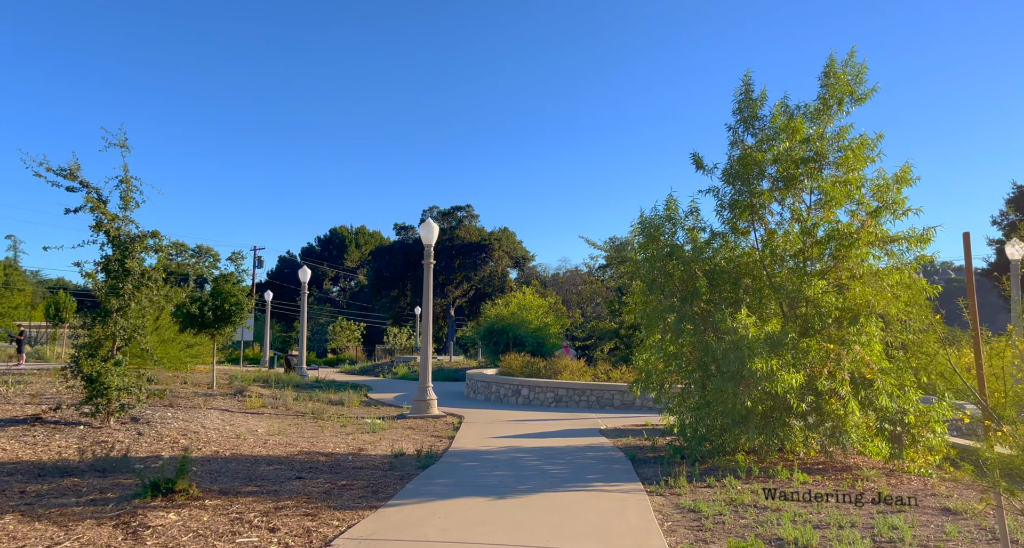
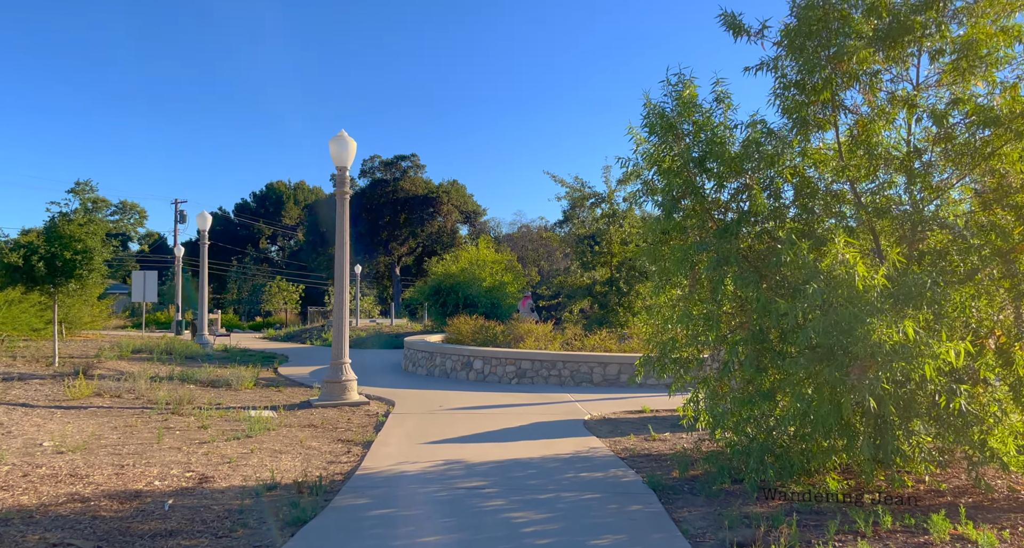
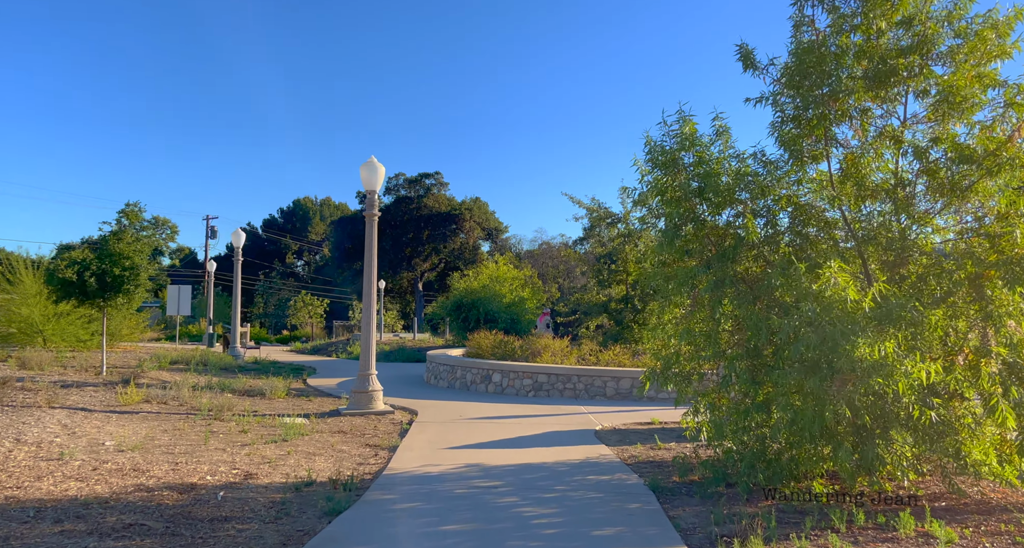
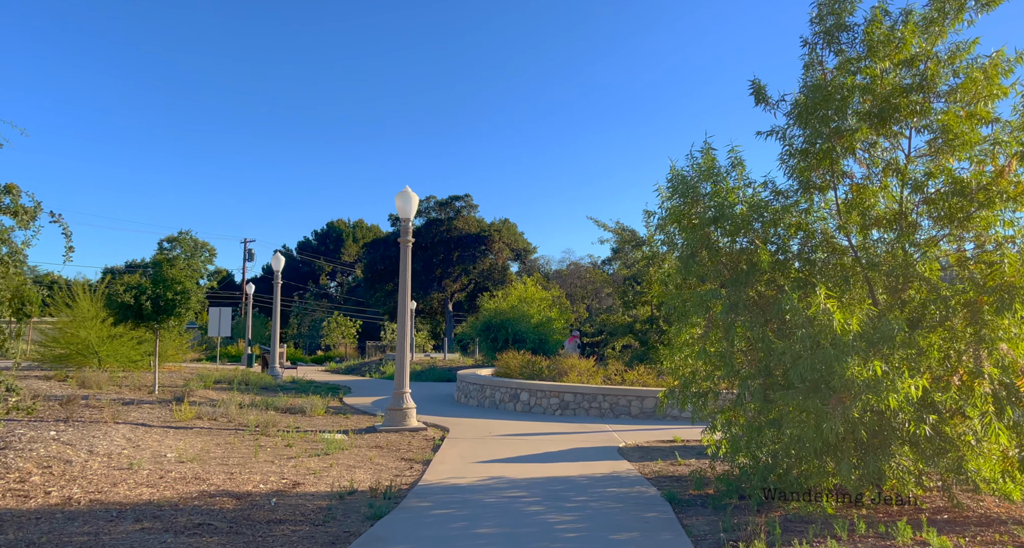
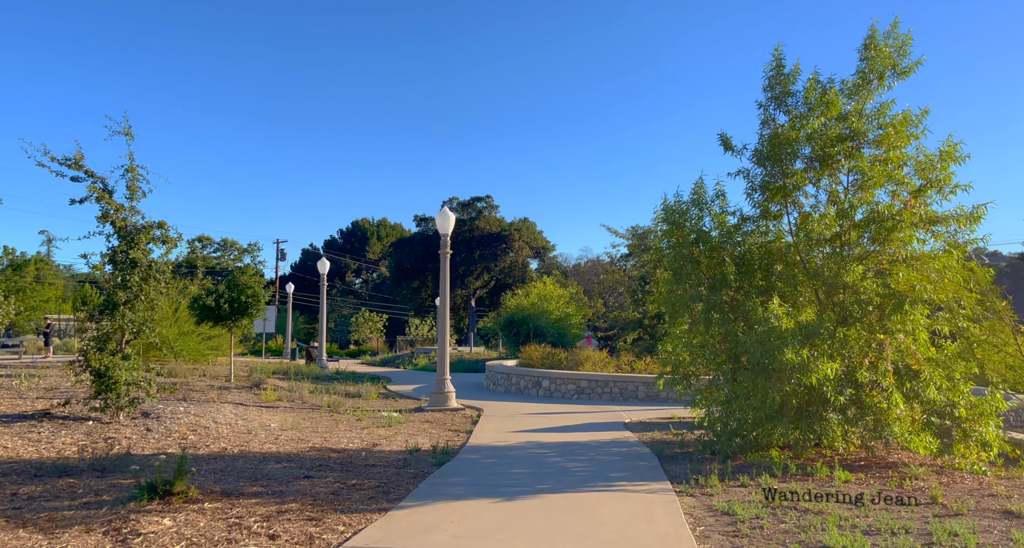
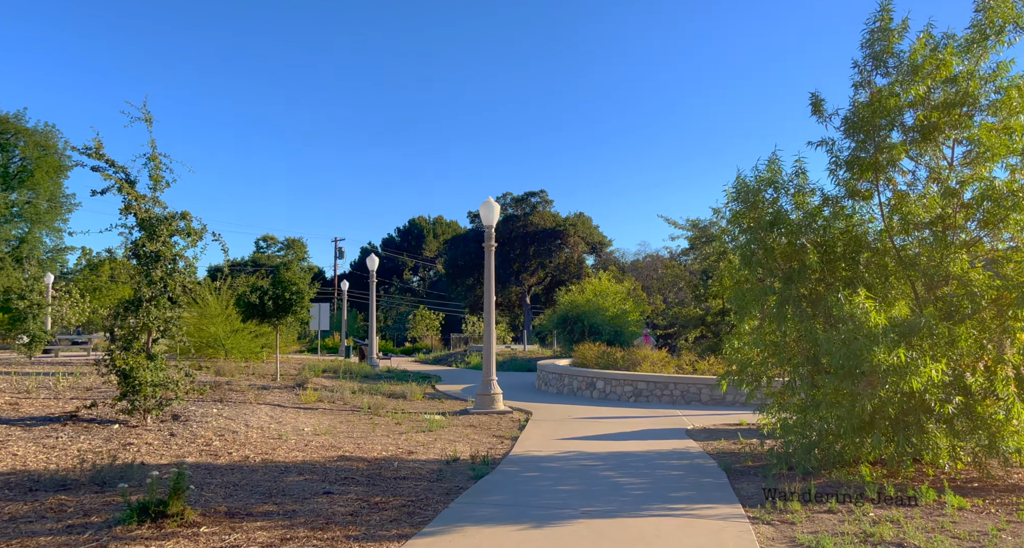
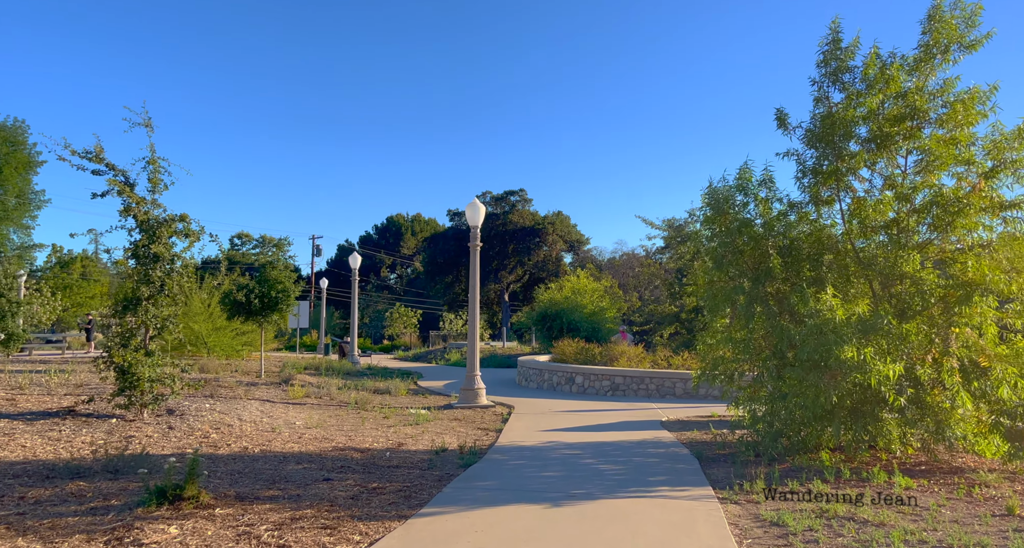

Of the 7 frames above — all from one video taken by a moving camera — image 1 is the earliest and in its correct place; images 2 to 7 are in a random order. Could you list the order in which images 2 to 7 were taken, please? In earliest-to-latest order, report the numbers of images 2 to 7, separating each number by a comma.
5, 7, 6, 4, 3, 2
